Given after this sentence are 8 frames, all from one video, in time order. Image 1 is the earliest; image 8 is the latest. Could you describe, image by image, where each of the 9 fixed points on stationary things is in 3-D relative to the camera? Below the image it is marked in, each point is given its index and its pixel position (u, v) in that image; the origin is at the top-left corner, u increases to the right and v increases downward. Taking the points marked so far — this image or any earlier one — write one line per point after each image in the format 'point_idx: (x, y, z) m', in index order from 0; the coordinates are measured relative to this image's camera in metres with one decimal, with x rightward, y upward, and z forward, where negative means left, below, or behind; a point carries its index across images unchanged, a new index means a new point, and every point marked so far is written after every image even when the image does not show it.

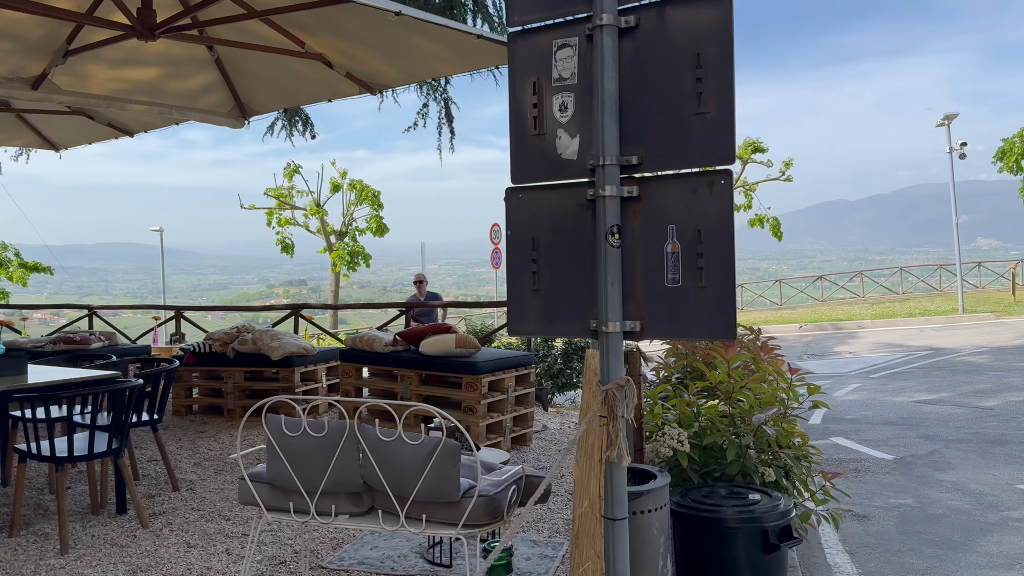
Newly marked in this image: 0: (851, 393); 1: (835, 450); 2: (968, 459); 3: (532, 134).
0: (+4.7, -1.5, +11.7) m
1: (+3.1, -1.6, +8.0) m
2: (+3.9, -1.5, +7.1) m
3: (+0.1, +0.4, +2.3) m
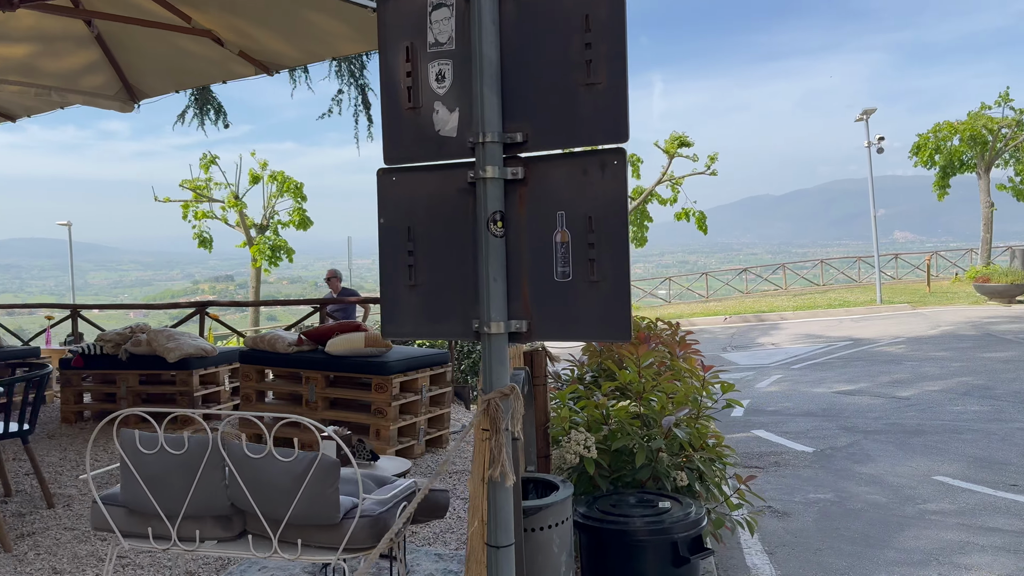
0: (+3.7, -1.4, +11.7) m
1: (+2.4, -1.5, +8.0) m
2: (+3.2, -1.4, +7.1) m
3: (-0.3, +0.4, +2.0) m
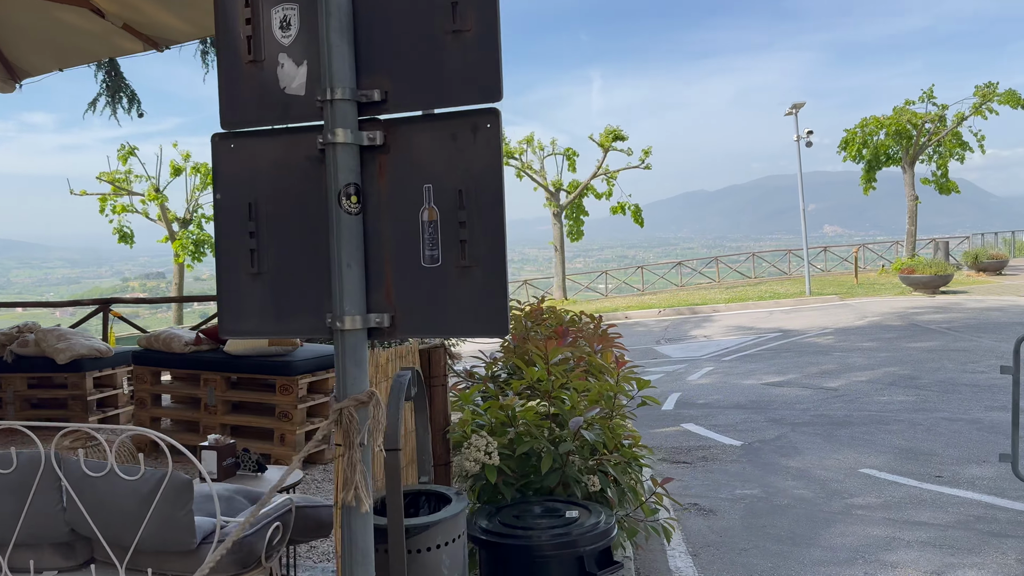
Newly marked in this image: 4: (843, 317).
0: (+2.7, -1.3, +11.7) m
1: (+1.6, -1.4, +7.9) m
2: (+2.6, -1.3, +7.0) m
3: (-0.5, +0.5, +1.7) m
4: (+6.4, -0.6, +16.0) m
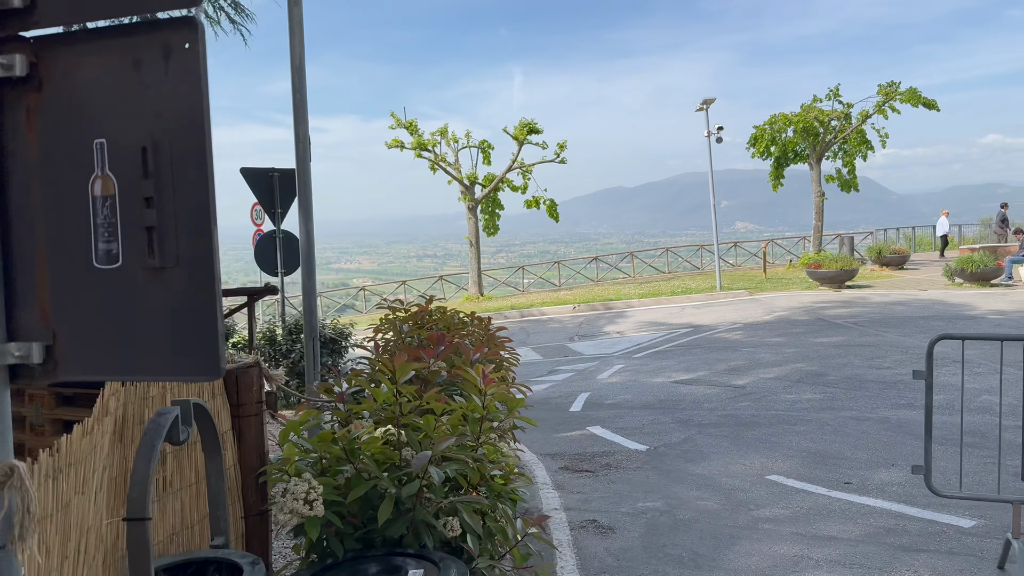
0: (+1.4, -1.2, +11.4) m
1: (+0.7, -1.4, +7.5) m
2: (+1.7, -1.3, +6.7) m
3: (-0.9, +0.4, +1.1) m
4: (+4.7, -0.5, +16.1) m
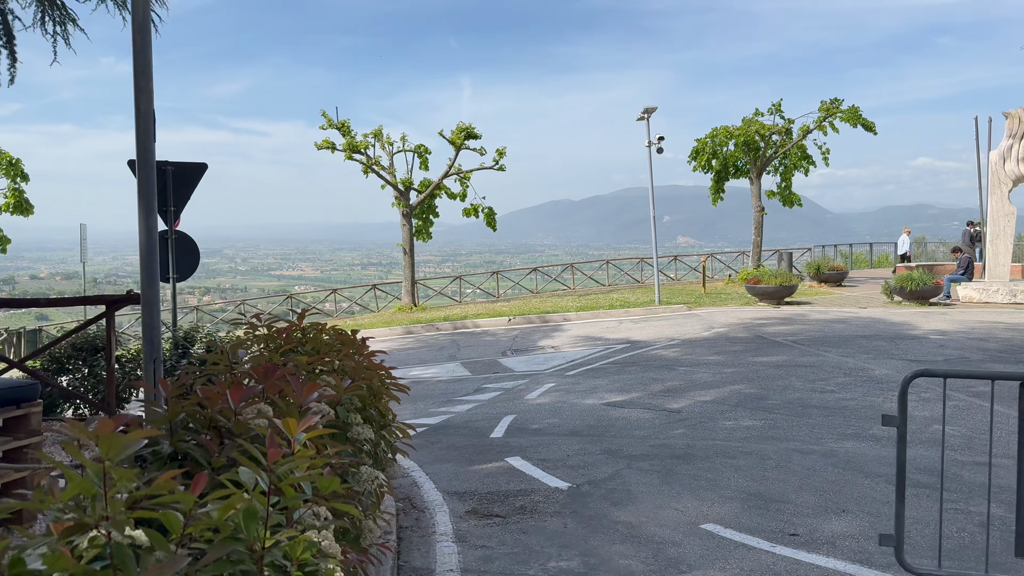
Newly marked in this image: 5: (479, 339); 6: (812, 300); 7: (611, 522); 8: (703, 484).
0: (+0.4, -1.4, +10.5) m
1: (0.0, -1.5, +6.6) m
2: (+1.0, -1.4, +5.9) m
3: (-1.2, +0.4, +0.1) m
4: (+3.3, -0.7, +15.4) m
5: (-0.7, -1.1, +17.3) m
6: (+7.2, -0.3, +19.8) m
7: (+0.6, -1.4, +5.1) m
8: (+1.4, -1.4, +5.8) m
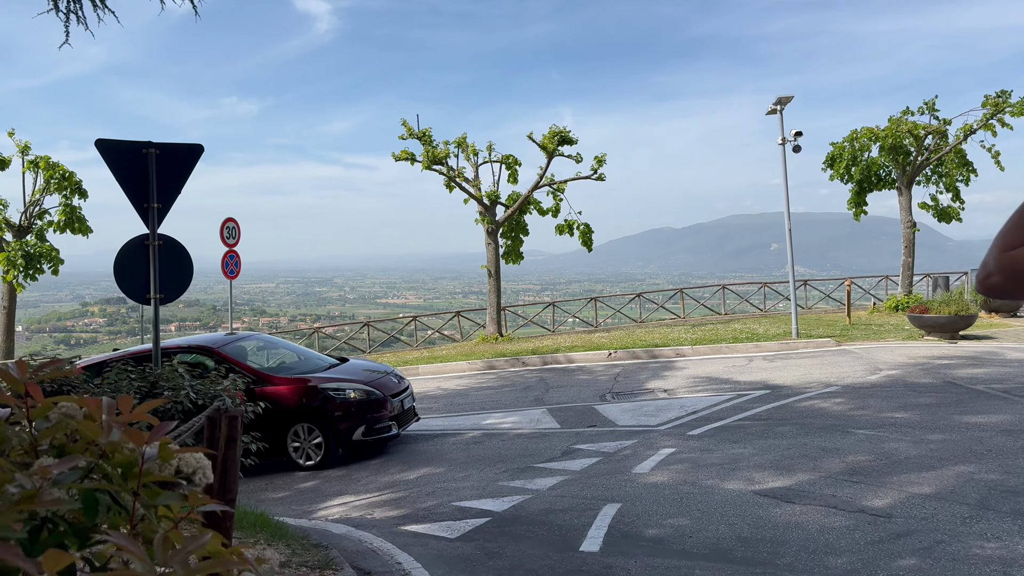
0: (+1.3, -1.6, +7.3) m
1: (+0.4, -1.6, +3.5) m
2: (+1.3, -1.5, +2.7) m
3: (-1.5, +0.6, -2.7) m
4: (+4.8, -1.2, +11.9) m
5: (+1.0, -1.5, +14.2) m
6: (+9.1, -0.9, +15.8) m
7: (+0.9, -1.5, +1.9) m
8: (+1.7, -1.5, +2.6) m
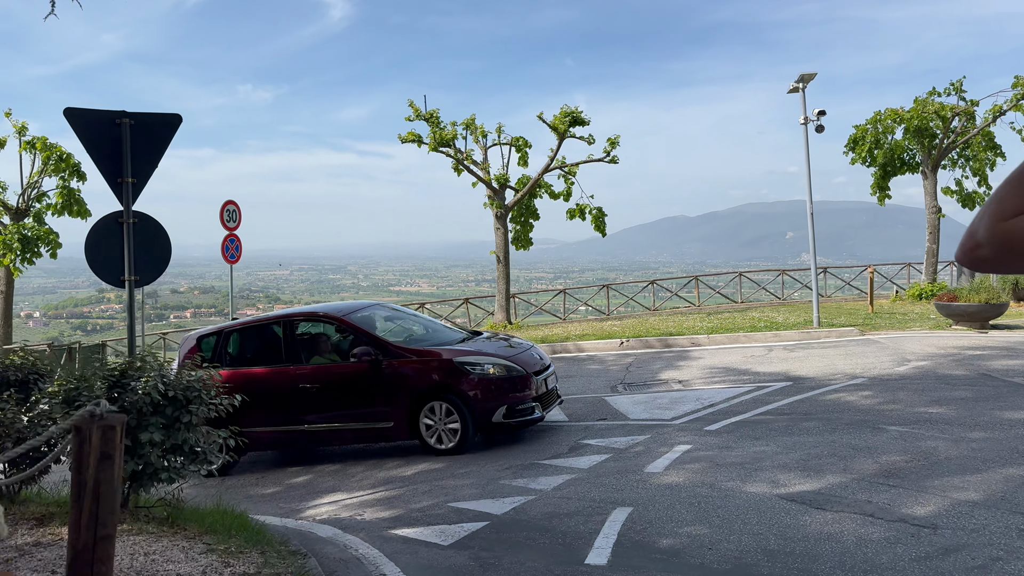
0: (+1.3, -1.5, +6.8) m
1: (+0.4, -1.5, +2.9) m
2: (+1.3, -1.4, +2.1) m
3: (-1.6, +0.6, -3.3) m
4: (+4.9, -1.0, +11.2) m
5: (+1.2, -1.3, +13.6) m
6: (+9.3, -0.6, +15.0) m
7: (+0.8, -1.4, +1.3) m
8: (+1.6, -1.4, +2.0) m
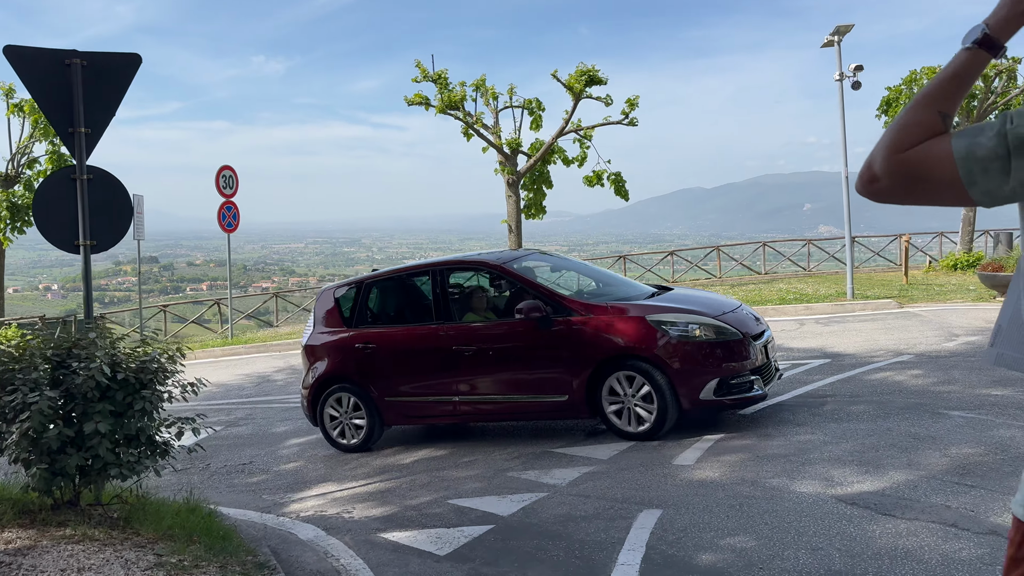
0: (+1.4, -1.2, +5.9) m
1: (+0.4, -1.4, +2.0) m
2: (+1.3, -1.3, +1.2) m
3: (-1.7, +0.5, -4.2) m
4: (+5.0, -0.6, +10.3) m
5: (+1.3, -0.8, +12.8) m
6: (+9.5, -0.1, +14.0) m
7: (+0.8, -1.4, +0.5) m
8: (+1.6, -1.3, +1.1) m
